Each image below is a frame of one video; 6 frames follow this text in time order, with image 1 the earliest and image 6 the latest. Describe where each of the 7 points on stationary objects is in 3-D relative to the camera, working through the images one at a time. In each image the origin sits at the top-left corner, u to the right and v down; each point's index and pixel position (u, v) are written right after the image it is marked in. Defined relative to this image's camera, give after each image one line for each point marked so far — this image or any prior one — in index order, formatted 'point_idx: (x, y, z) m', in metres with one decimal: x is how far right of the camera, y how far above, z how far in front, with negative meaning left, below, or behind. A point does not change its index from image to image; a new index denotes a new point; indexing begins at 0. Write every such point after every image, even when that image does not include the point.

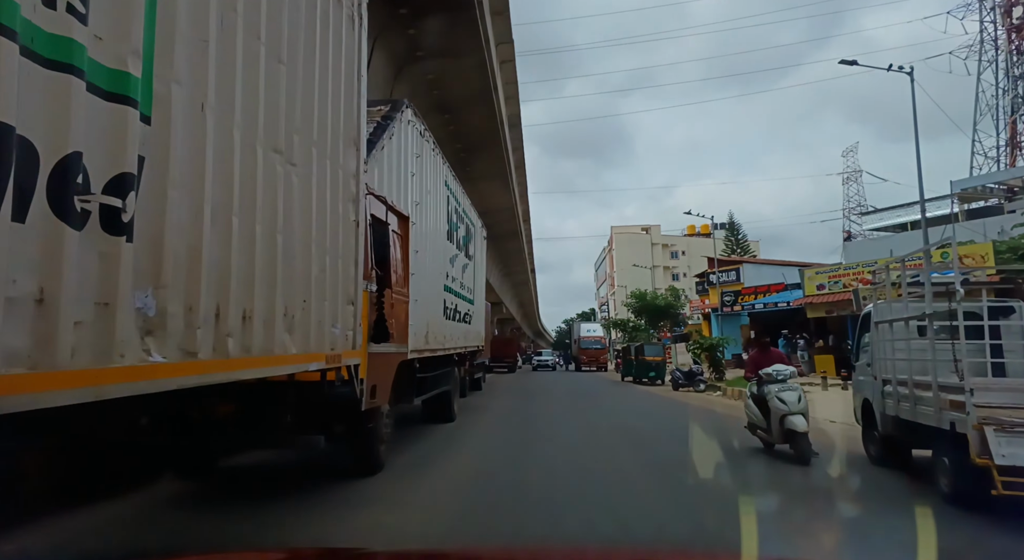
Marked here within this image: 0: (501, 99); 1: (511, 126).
0: (-0.3, +4.0, +12.8) m
1: (0.0, +4.0, +15.3) m
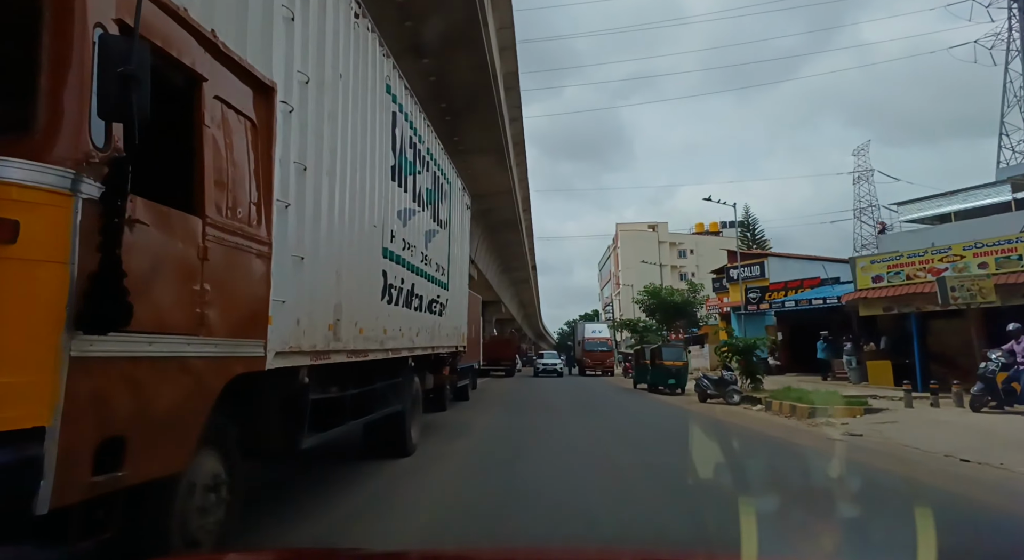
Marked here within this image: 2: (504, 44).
0: (-0.3, +4.2, +10.7) m
1: (-0.1, +4.2, +13.2) m
2: (-0.1, +4.6, +11.5) m
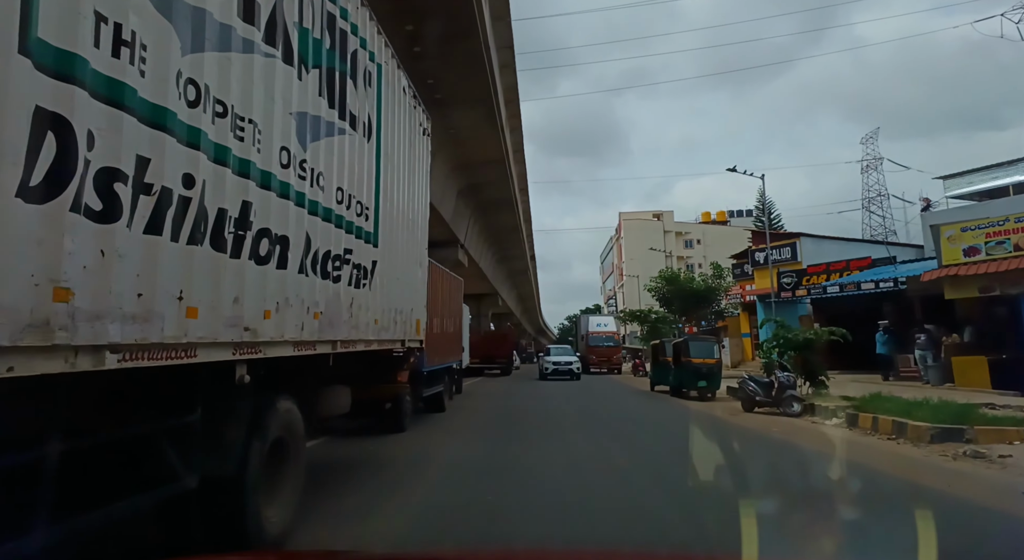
0: (-0.5, +4.6, +8.3) m
1: (-0.3, +4.6, +10.8) m
2: (-0.3, +5.0, +9.1) m
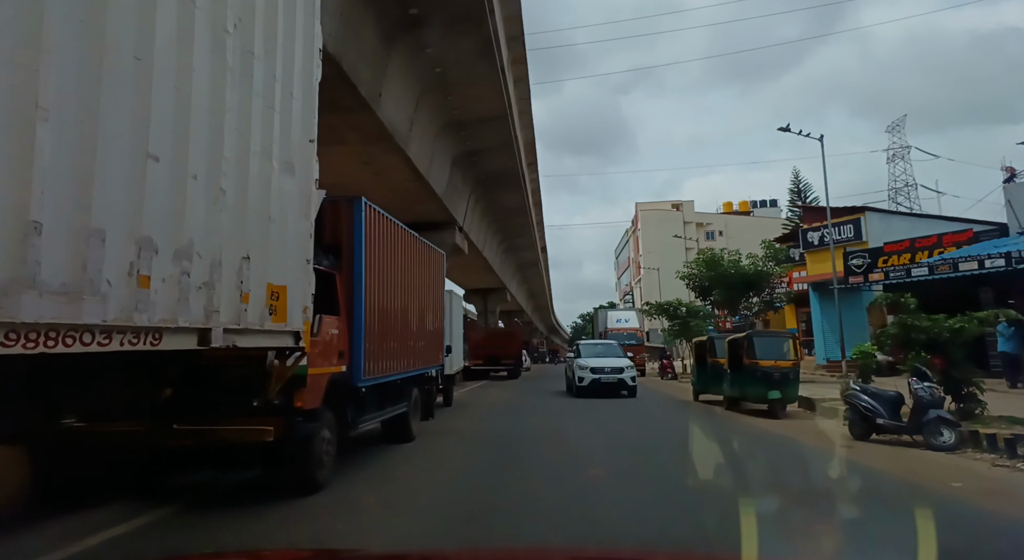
0: (-0.6, +4.9, +5.7) m
1: (-0.3, +4.9, +8.2) m
2: (-0.4, +5.3, +6.5) m
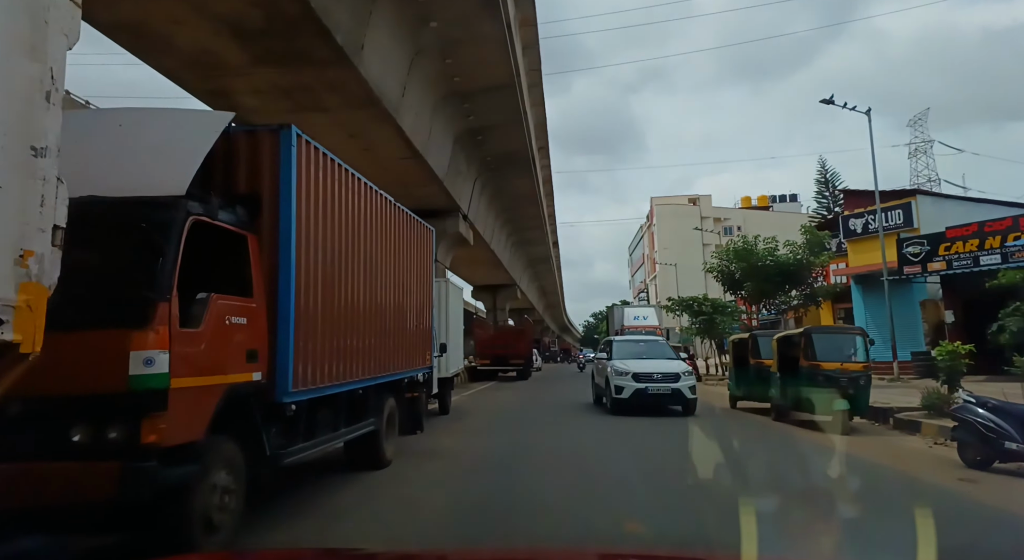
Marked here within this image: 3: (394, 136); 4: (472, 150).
0: (-0.5, +5.0, +4.4) m
1: (-0.2, +5.1, +6.9) m
2: (-0.3, +5.4, +5.2) m
3: (-1.9, +2.3, +9.4) m
4: (-0.9, +2.9, +12.9) m
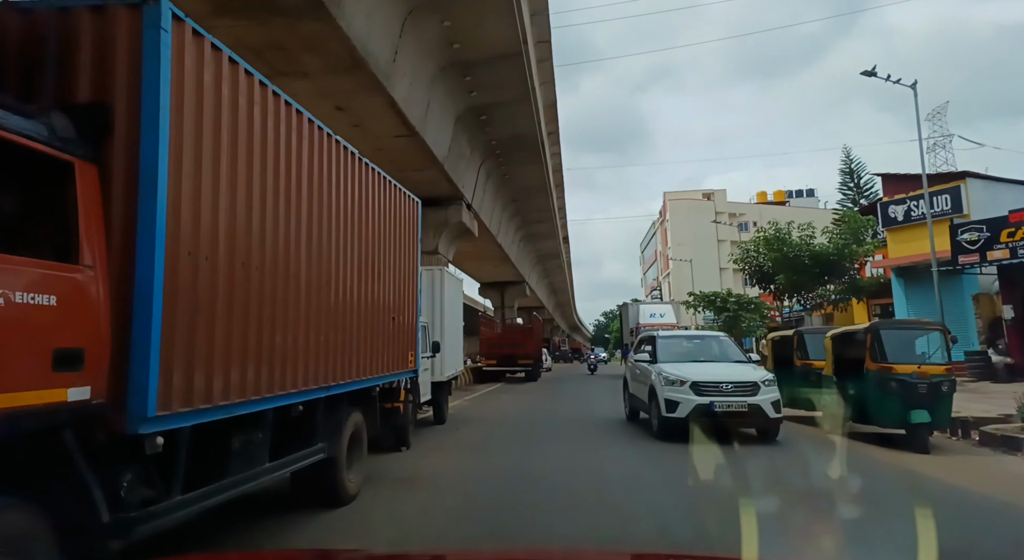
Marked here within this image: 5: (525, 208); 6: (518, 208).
0: (-0.5, +5.2, +3.4) m
1: (-0.2, +5.2, +5.8) m
2: (-0.3, +5.6, +4.1) m
3: (-1.8, +2.4, +8.4) m
4: (-0.7, +3.0, +11.8) m
5: (+0.3, +2.4, +17.8) m
6: (+0.2, +2.3, +18.3) m
